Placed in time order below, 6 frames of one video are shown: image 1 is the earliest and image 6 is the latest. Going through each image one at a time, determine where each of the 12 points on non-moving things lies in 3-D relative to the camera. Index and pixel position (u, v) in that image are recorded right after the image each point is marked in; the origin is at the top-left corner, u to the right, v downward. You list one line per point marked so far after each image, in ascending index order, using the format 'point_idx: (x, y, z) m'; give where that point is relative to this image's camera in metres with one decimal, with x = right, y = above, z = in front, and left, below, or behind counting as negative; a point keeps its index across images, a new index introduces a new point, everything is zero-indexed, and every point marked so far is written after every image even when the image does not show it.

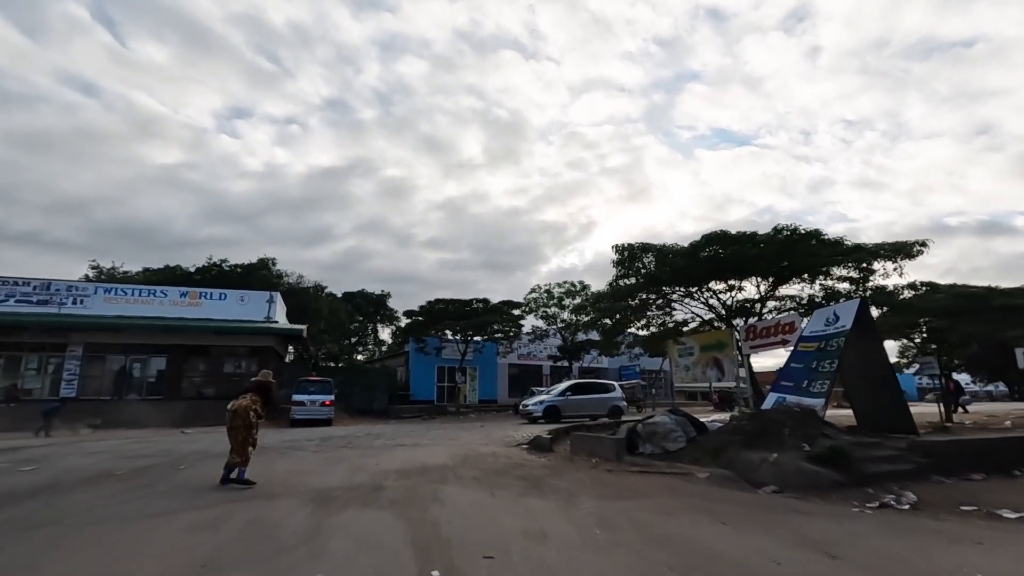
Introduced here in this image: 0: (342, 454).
0: (-3.7, -3.6, +11.5) m
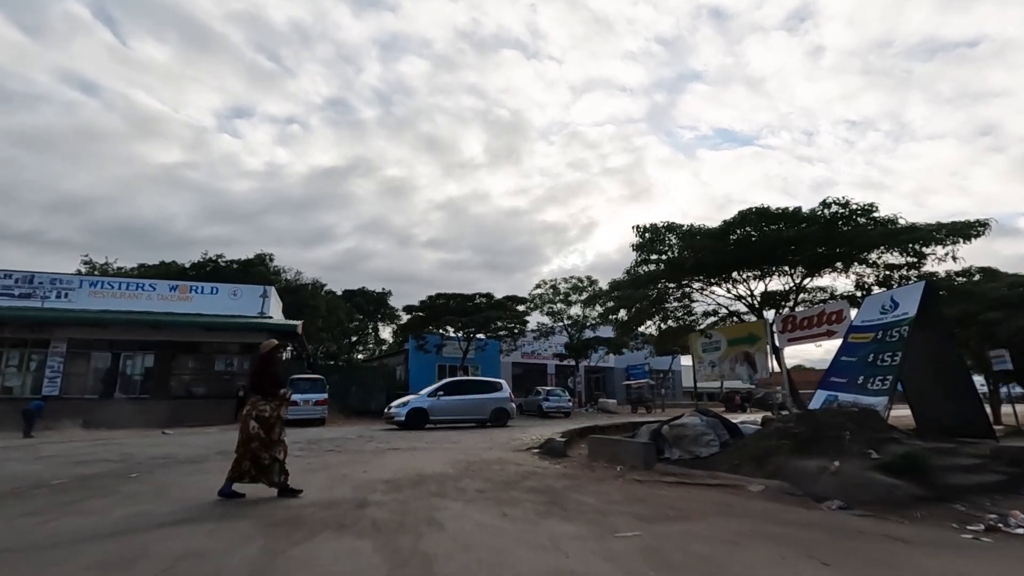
0: (-3.5, -3.3, +10.1) m
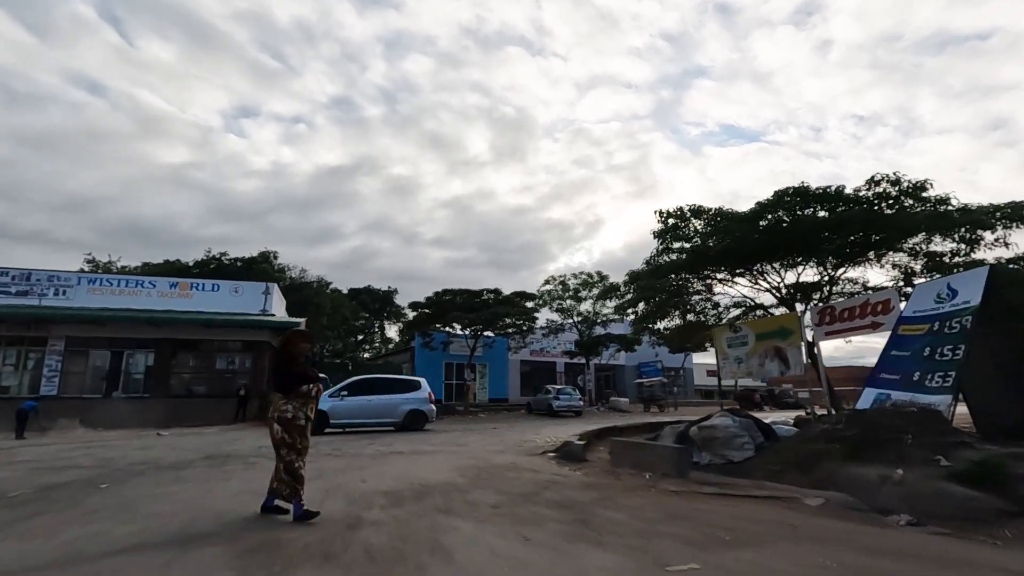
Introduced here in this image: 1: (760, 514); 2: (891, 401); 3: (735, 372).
0: (-3.2, -3.1, +9.1) m
1: (+2.8, -2.5, +6.0) m
2: (+6.4, -1.9, +9.1) m
3: (+5.9, -2.2, +14.1) m
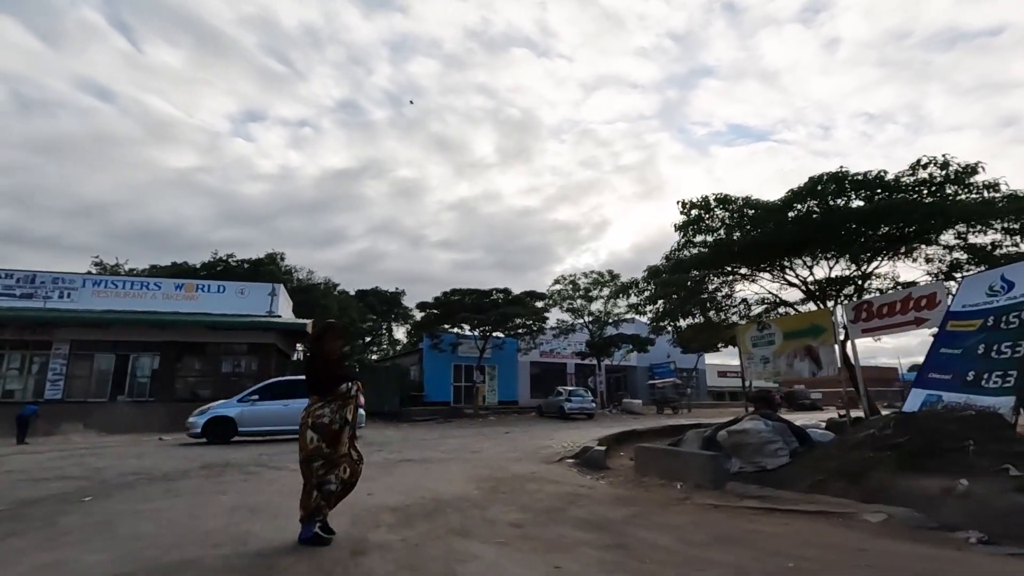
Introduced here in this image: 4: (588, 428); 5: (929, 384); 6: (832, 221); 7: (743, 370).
0: (-2.9, -3.0, +8.5) m
1: (+3.0, -2.4, +5.3) m
2: (+6.7, -1.8, +8.3) m
3: (+6.2, -2.1, +13.4) m
4: (+2.6, -4.8, +18.2) m
5: (+7.0, -1.6, +9.0) m
6: (+7.2, +1.5, +12.0) m
7: (+6.0, -2.1, +13.9) m
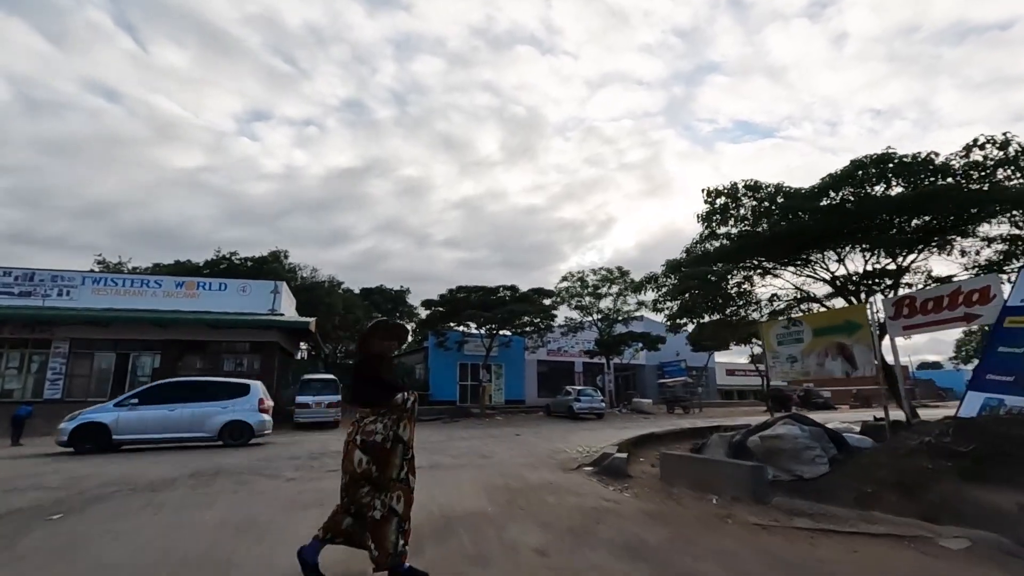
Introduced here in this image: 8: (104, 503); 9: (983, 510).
0: (-2.7, -2.9, +7.8) m
1: (+3.2, -2.3, +4.5) m
2: (+6.9, -1.7, +7.5) m
3: (+6.5, -2.0, +12.6) m
4: (+2.9, -4.6, +17.4) m
5: (+7.2, -1.5, +8.2) m
6: (+7.5, +1.6, +11.2) m
7: (+6.3, -2.0, +13.1) m
8: (-5.2, -2.7, +6.8) m
9: (+5.2, -2.4, +5.9) m
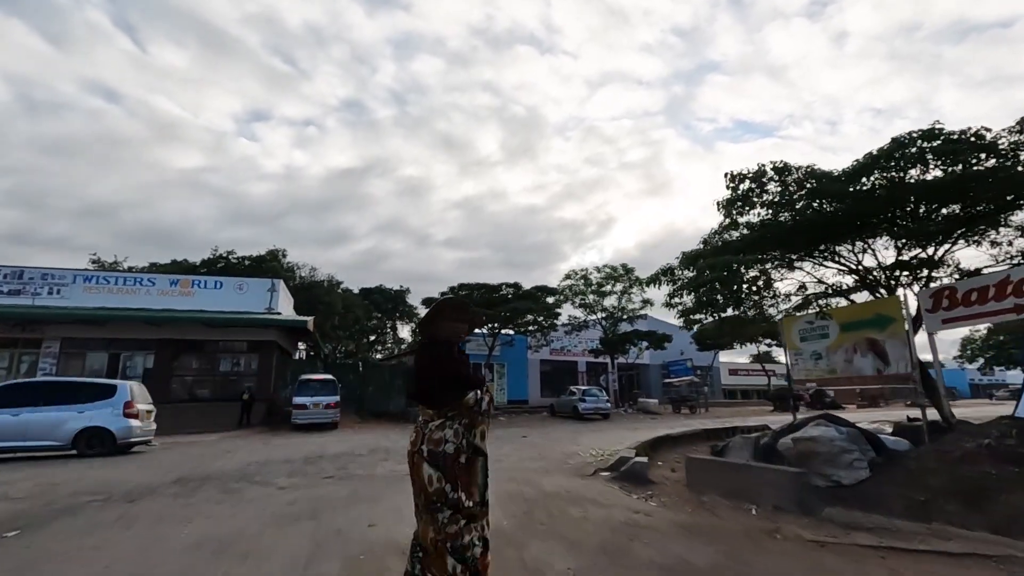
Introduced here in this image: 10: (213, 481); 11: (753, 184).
0: (-2.5, -2.8, +7.1) m
1: (+3.4, -2.2, +3.8) m
2: (+7.1, -1.5, +6.8) m
3: (+6.7, -1.8, +11.9) m
4: (+3.1, -4.5, +16.7) m
5: (+7.4, -1.3, +7.5) m
6: (+7.6, +1.8, +10.5) m
7: (+6.5, -1.8, +12.4) m
8: (-5.0, -2.6, +6.1) m
9: (+5.3, -2.3, +5.2) m
10: (-4.4, -2.9, +7.9) m
11: (+4.4, +2.0, +9.8) m
